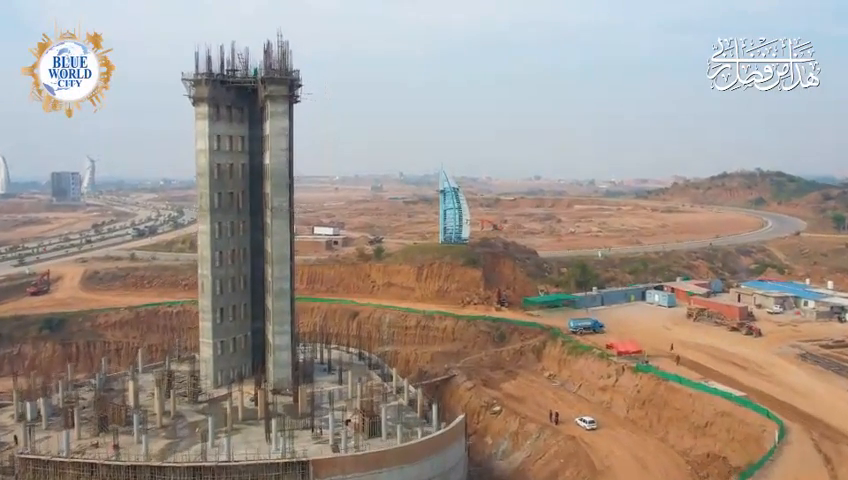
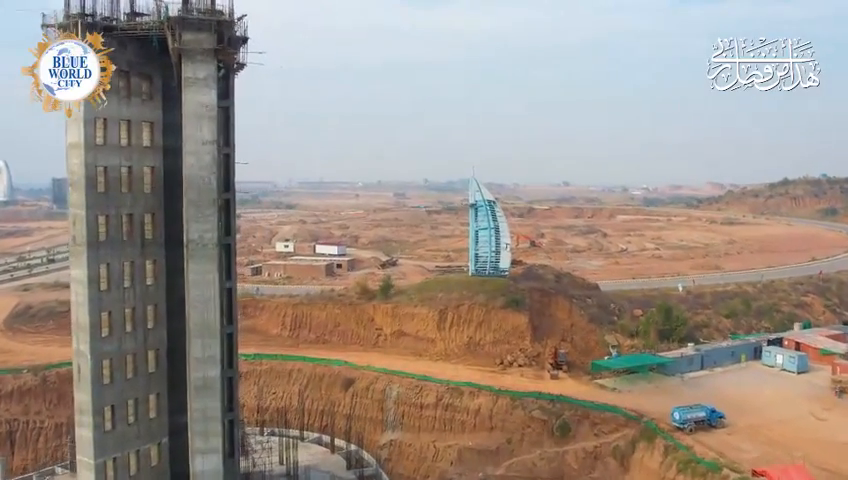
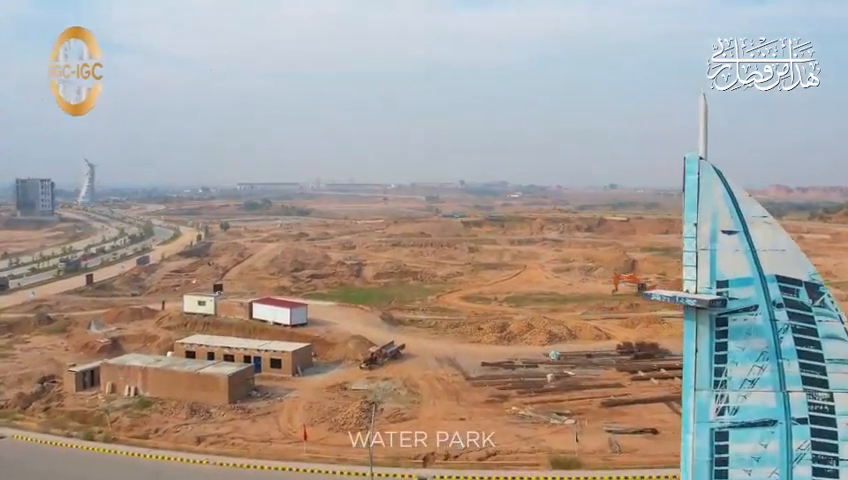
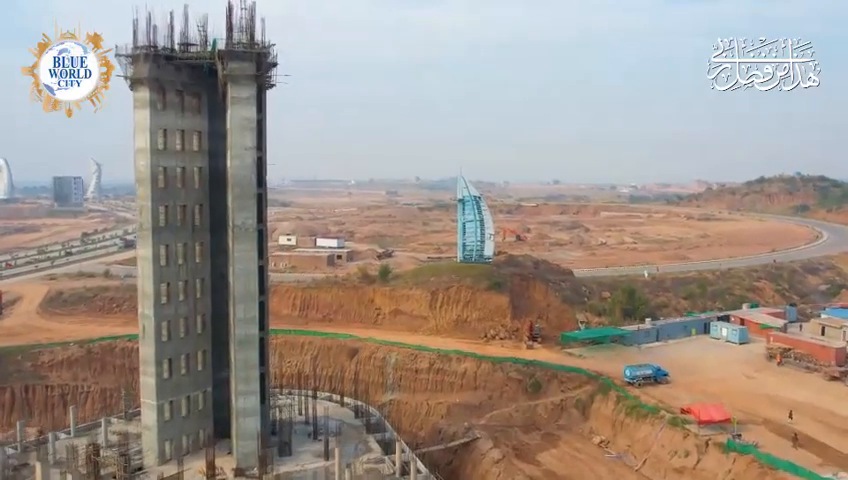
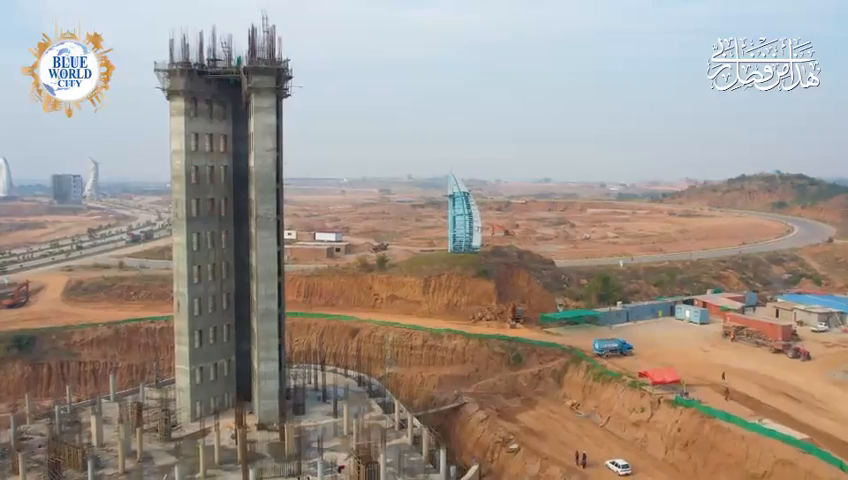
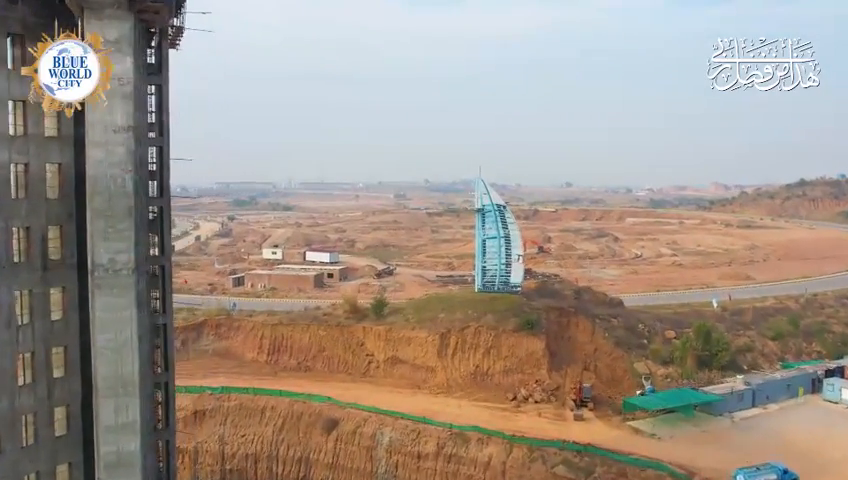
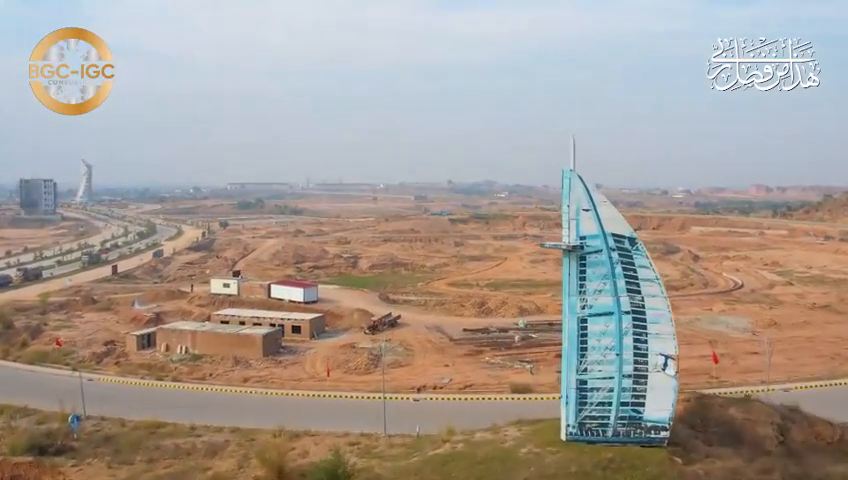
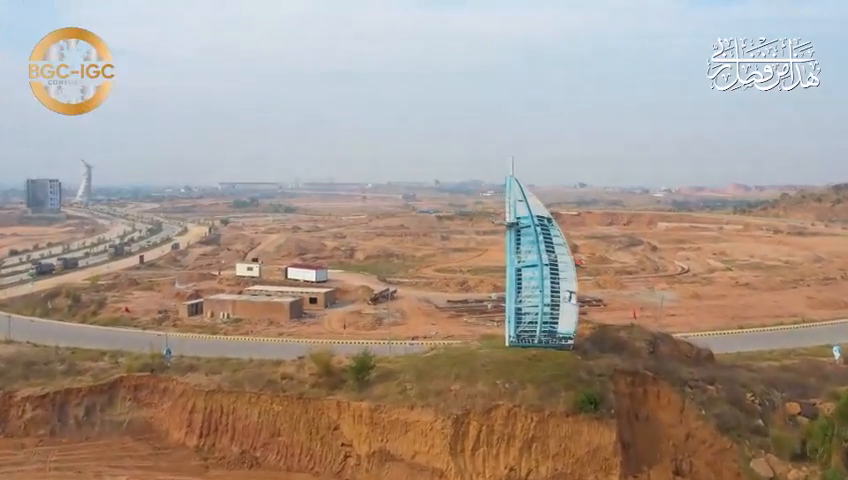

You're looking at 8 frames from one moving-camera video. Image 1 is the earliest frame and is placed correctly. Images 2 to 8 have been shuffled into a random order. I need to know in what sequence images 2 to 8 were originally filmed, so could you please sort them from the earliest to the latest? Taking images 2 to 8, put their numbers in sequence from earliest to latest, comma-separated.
5, 4, 2, 6, 8, 7, 3
